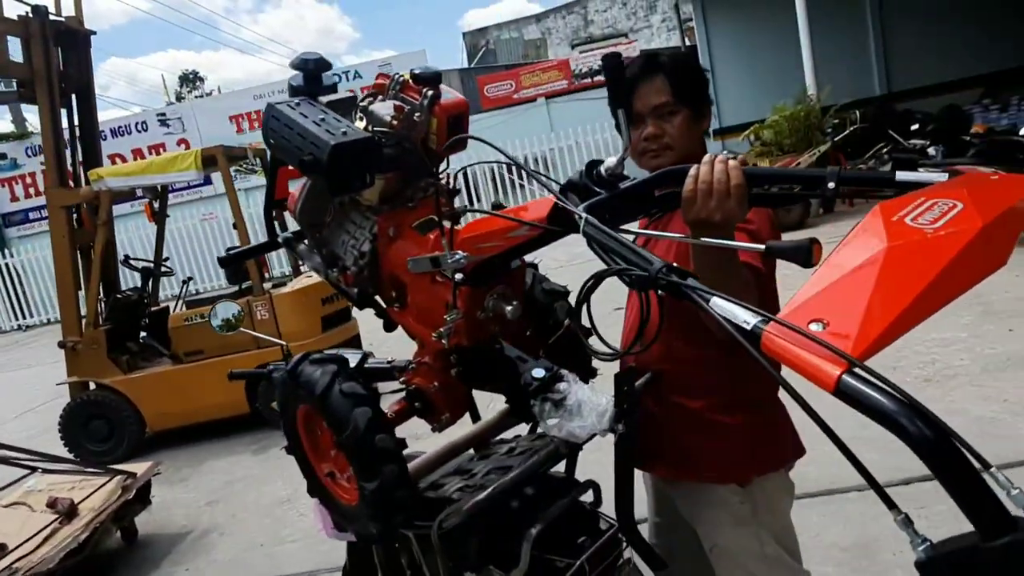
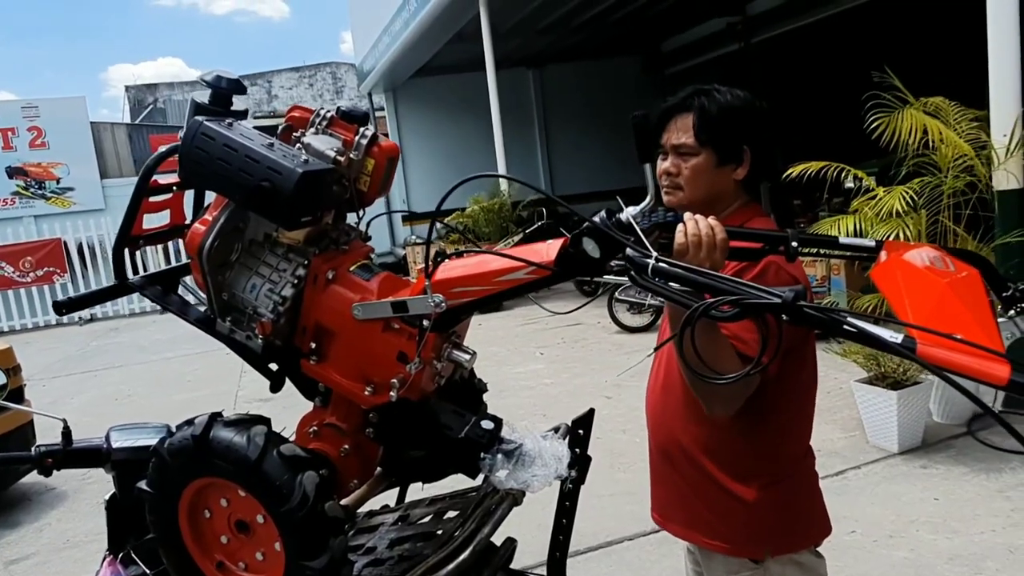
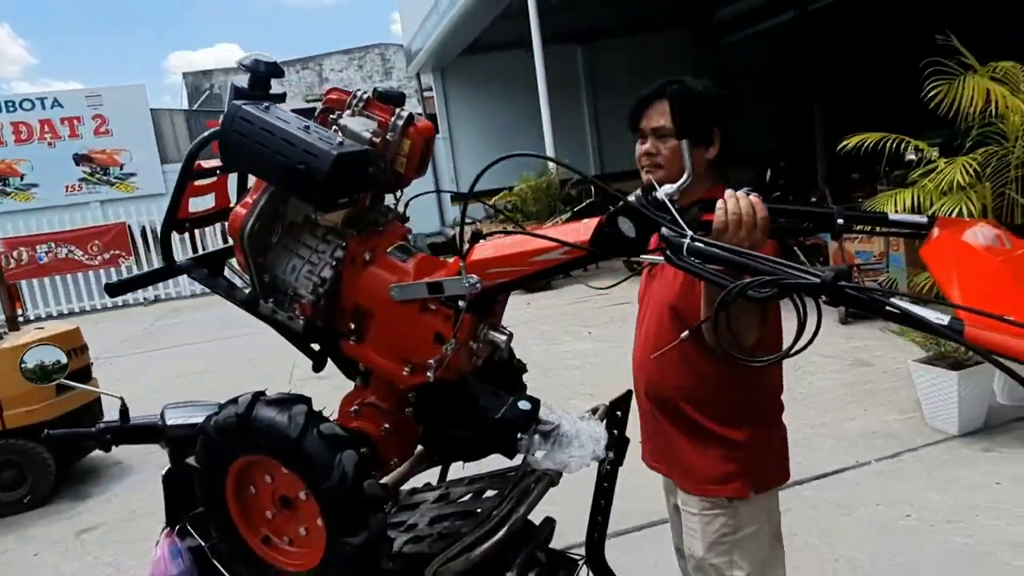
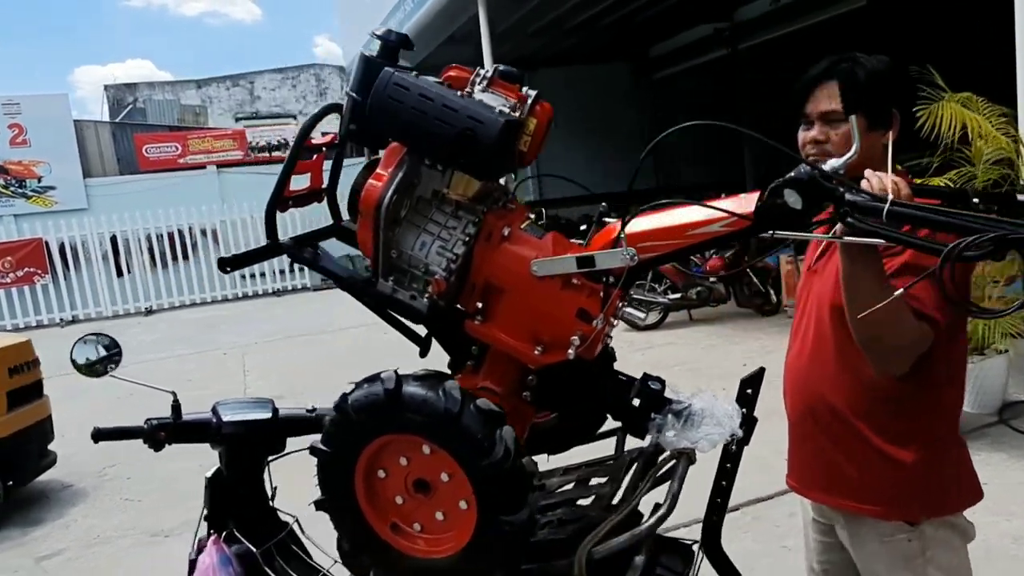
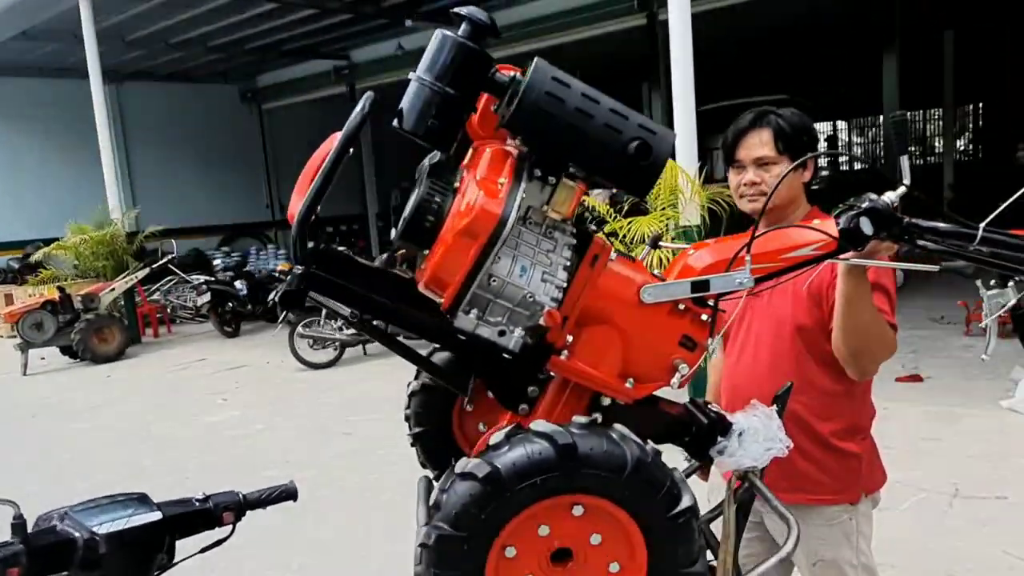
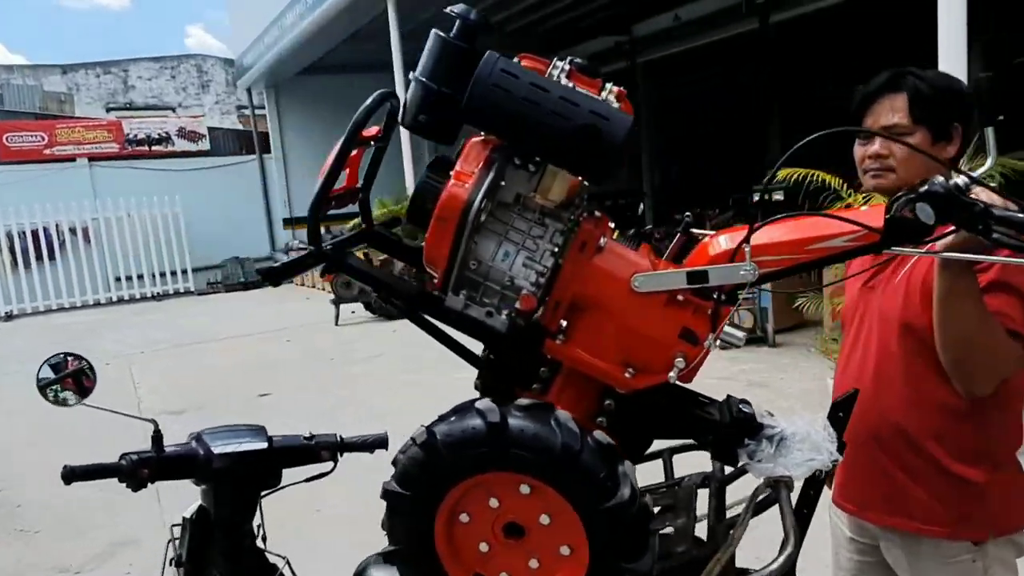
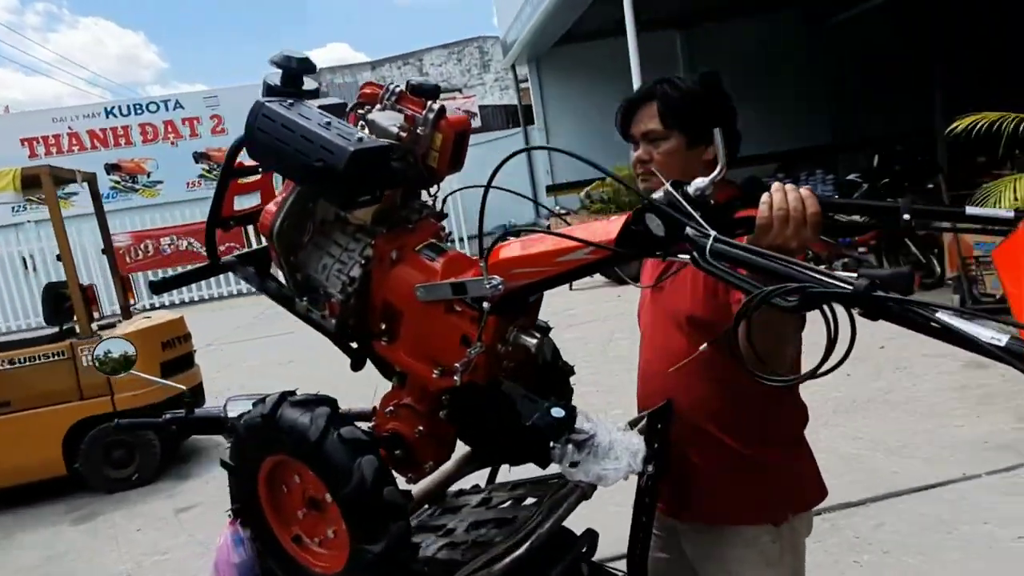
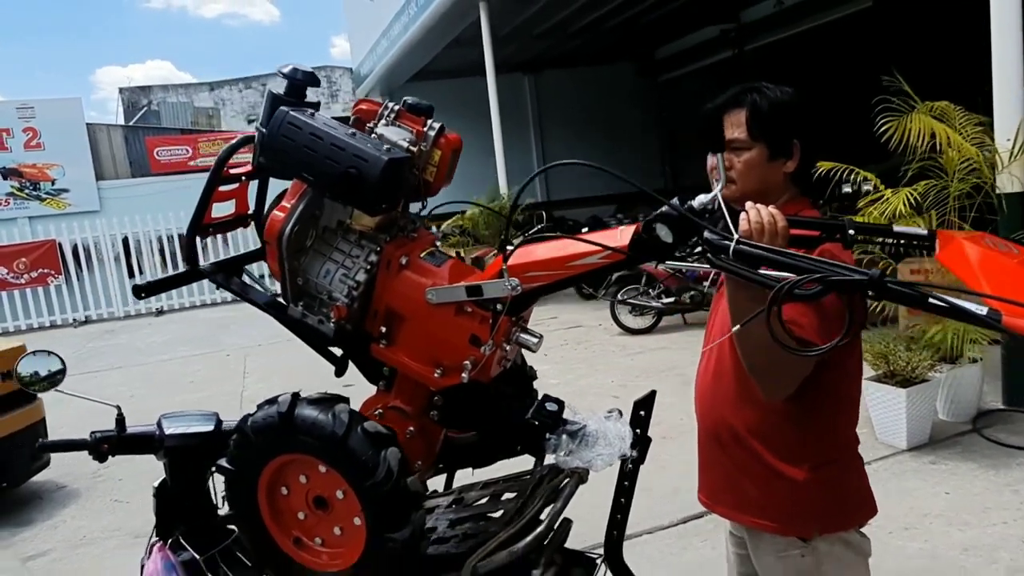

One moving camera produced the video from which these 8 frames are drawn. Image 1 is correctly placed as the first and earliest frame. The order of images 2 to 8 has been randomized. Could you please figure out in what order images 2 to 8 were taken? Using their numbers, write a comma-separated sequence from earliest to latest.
7, 3, 2, 8, 4, 6, 5
